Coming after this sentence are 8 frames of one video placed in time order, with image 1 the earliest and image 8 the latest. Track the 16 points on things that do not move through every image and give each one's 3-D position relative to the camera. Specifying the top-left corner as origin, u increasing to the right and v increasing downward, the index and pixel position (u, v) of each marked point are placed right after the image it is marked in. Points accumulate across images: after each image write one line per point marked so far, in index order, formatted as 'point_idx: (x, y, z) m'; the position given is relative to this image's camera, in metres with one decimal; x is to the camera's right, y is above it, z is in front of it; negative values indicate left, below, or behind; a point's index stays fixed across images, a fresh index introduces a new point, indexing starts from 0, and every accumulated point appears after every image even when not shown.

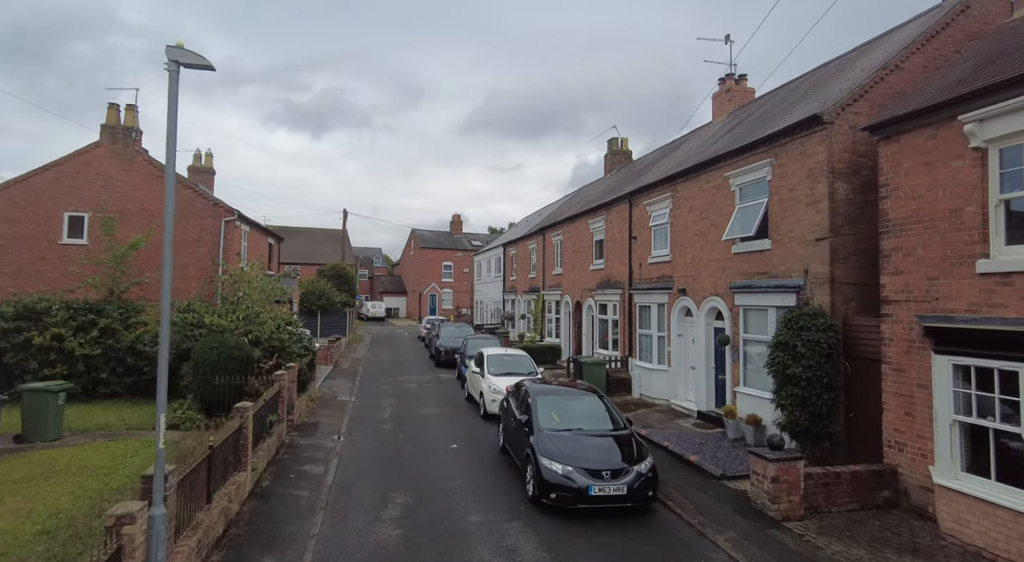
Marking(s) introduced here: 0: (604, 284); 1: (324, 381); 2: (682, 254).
0: (+2.8, -0.1, +17.1) m
1: (-5.8, -3.1, +17.2) m
2: (+4.0, +0.6, +13.0) m
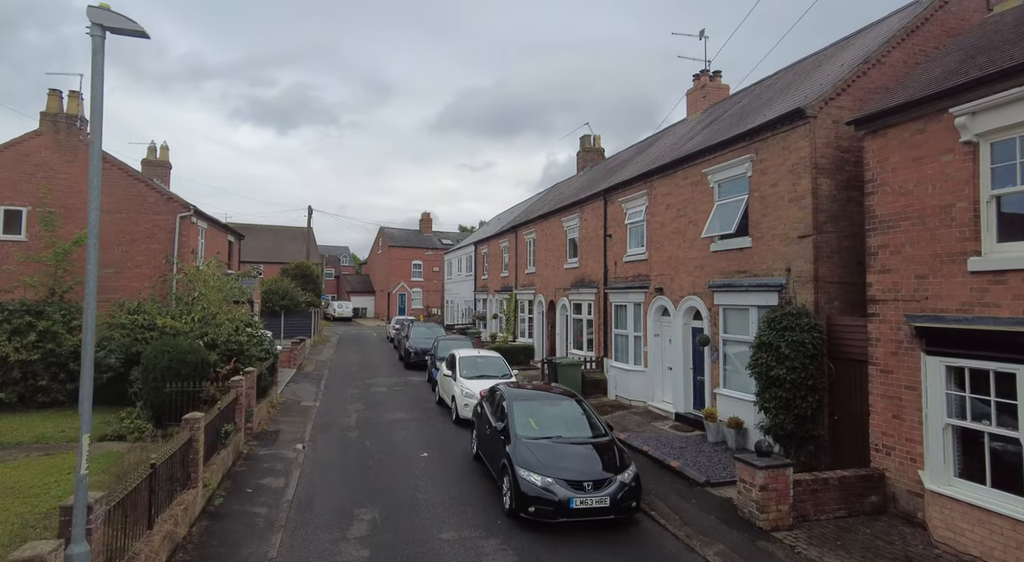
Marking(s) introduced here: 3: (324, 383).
0: (+2.0, -0.1, +16.8) m
1: (-6.6, -3.1, +16.4) m
2: (+3.3, +0.7, +12.7) m
3: (-5.9, -3.2, +17.6) m
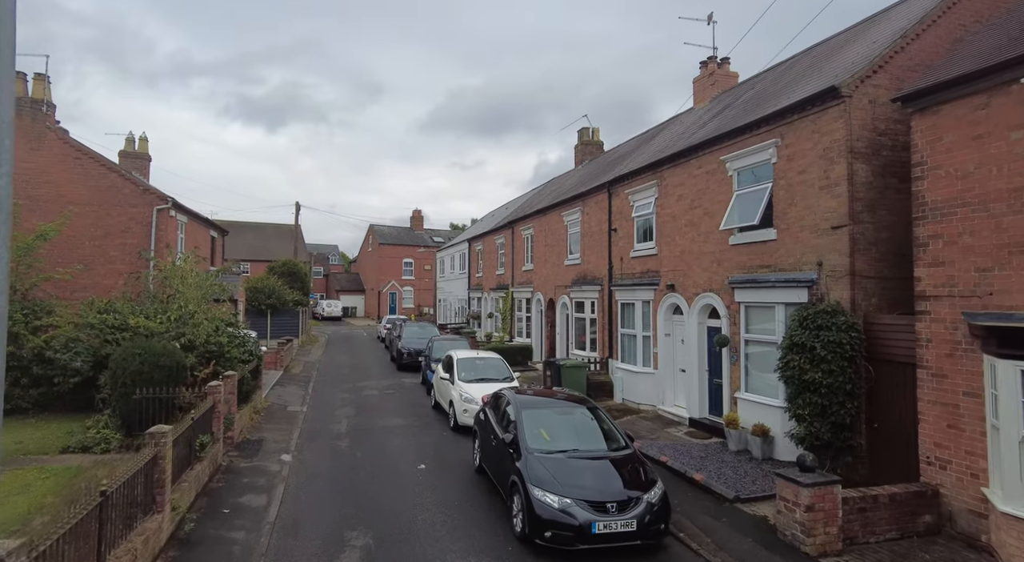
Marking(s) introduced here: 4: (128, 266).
0: (+2.0, 0.0, +16.0) m
1: (-6.7, -3.0, +15.5) m
2: (+3.4, +0.7, +12.0) m
3: (-6.0, -3.1, +16.7) m
4: (-10.2, +0.4, +14.8) m
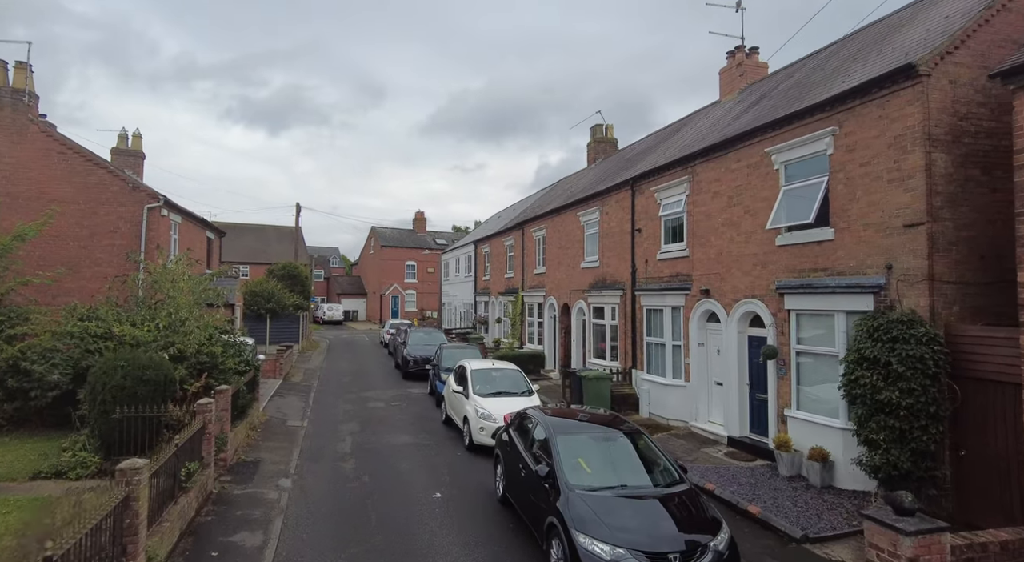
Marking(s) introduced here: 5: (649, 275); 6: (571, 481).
0: (+2.4, -0.1, +15.0) m
1: (-6.3, -3.1, +14.5) m
2: (+3.8, +0.6, +11.0) m
3: (-5.6, -3.2, +15.7) m
4: (-9.8, +0.3, +13.9) m
5: (+3.1, +0.1, +12.7) m
6: (+0.6, -2.1, +6.0) m
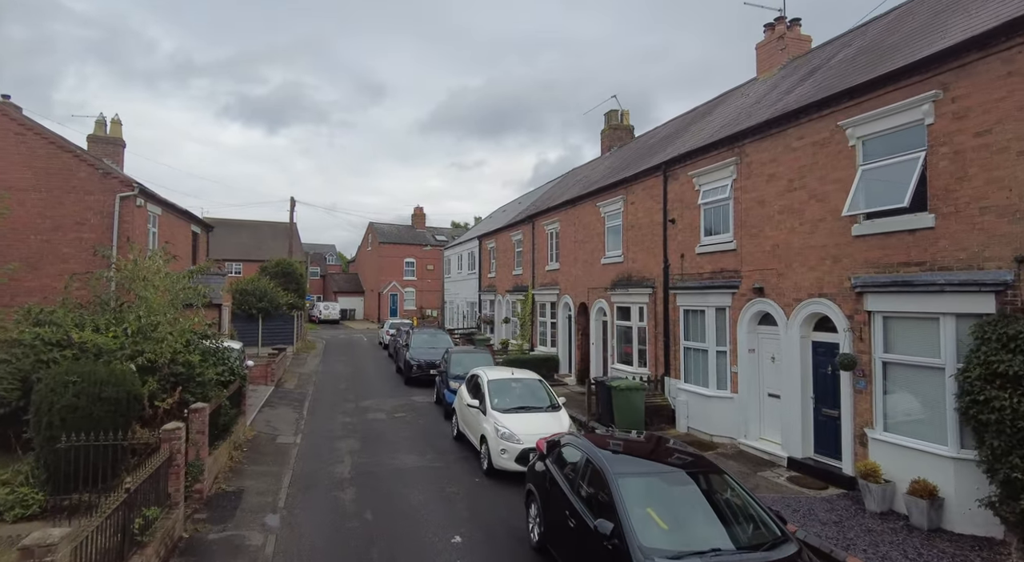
0: (+2.7, 0.0, +13.6) m
1: (-5.9, -3.0, +13.0) m
2: (+4.2, +0.7, +9.5) m
3: (-5.2, -3.2, +14.2) m
4: (-9.4, +0.3, +12.4) m
5: (+3.5, +0.2, +11.3) m
6: (+1.1, -2.1, +4.5) m
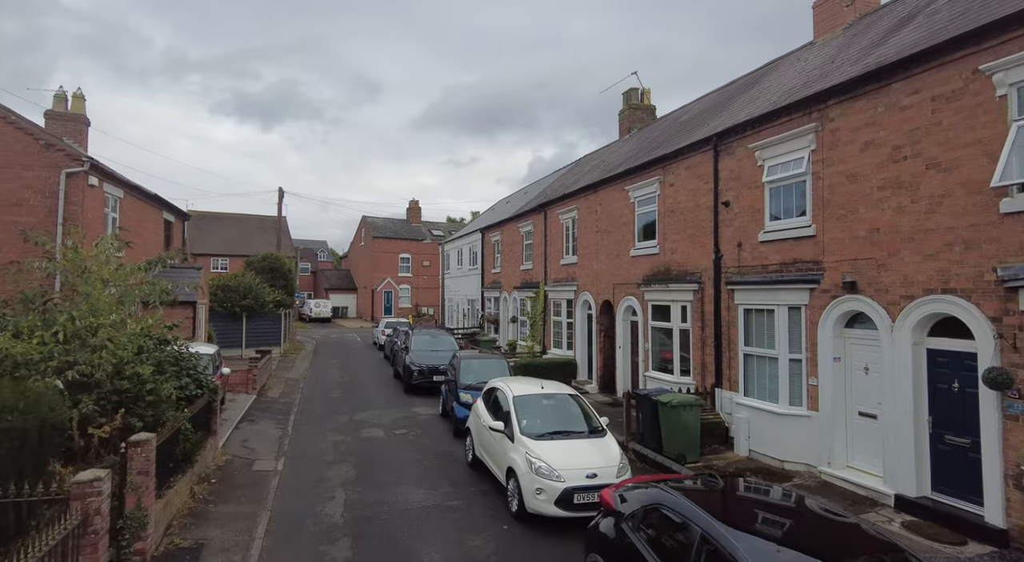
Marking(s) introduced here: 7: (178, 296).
0: (+3.1, +0.1, +11.7) m
1: (-5.5, -2.9, +11.1) m
2: (+4.6, +0.8, +7.7) m
3: (-4.8, -3.1, +12.3) m
4: (-9.0, +0.5, +10.4) m
5: (+4.0, +0.3, +9.5) m
6: (+1.6, -2.0, +2.7) m
7: (-8.3, -0.4, +14.0) m
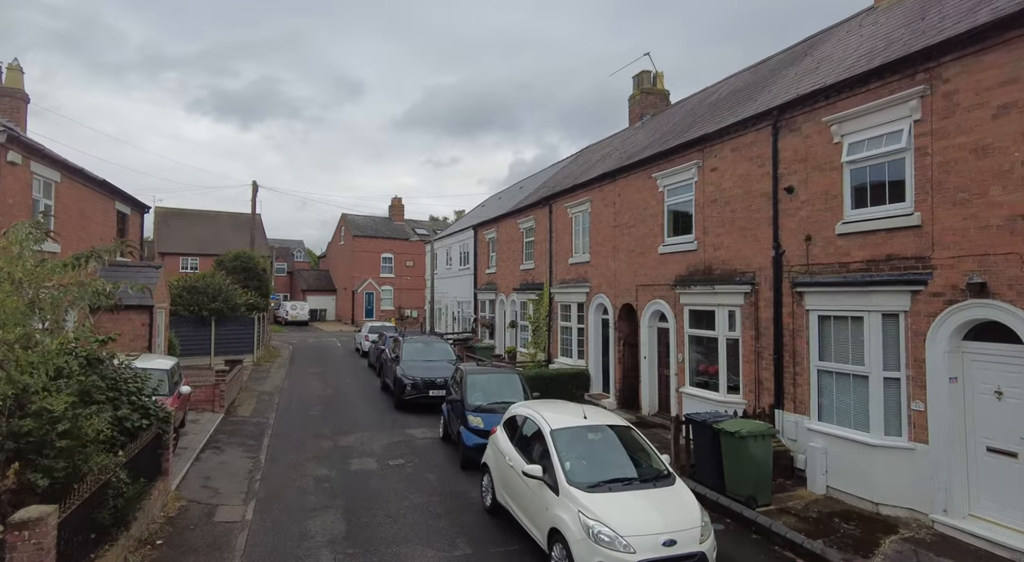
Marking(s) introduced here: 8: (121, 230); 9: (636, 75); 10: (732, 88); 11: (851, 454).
0: (+3.4, +0.1, +10.1) m
1: (-5.2, -2.9, +9.1) m
2: (+5.0, +0.8, +6.1) m
3: (-4.5, -3.1, +10.3) m
4: (-8.7, +0.5, +8.3) m
5: (+4.3, +0.3, +7.9) m
6: (+2.2, -2.0, +1.0) m
7: (-8.1, -0.4, +11.9) m
8: (-10.2, +1.3, +14.6) m
9: (+3.9, +6.4, +17.3) m
10: (+5.0, +4.3, +12.7) m
11: (+4.4, -2.2, +7.2) m
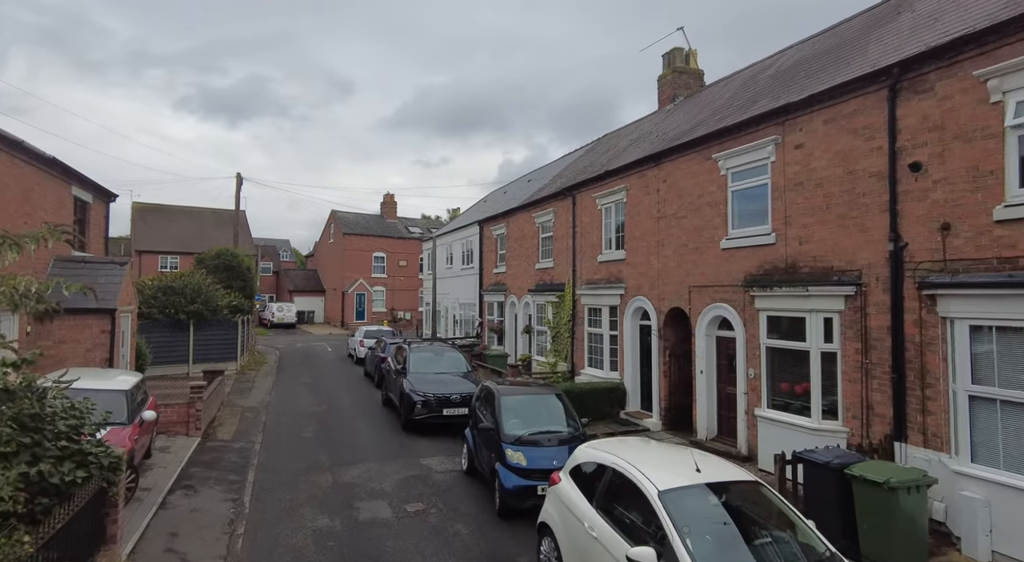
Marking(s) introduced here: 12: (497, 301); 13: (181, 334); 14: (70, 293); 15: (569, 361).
0: (+4.0, +0.1, +8.3) m
1: (-4.5, -2.9, +7.1) m
2: (+5.8, +0.8, +4.4) m
3: (-3.9, -3.1, +8.4) m
4: (-8.0, +0.5, +6.2) m
5: (+5.0, +0.3, +6.1) m
6: (+3.0, -2.0, -0.8) m
7: (-7.5, -0.4, +9.9) m
8: (-9.7, +1.3, +12.6) m
9: (+4.4, +6.4, +15.6) m
10: (+5.6, +4.3, +11.0) m
11: (+5.0, -2.2, +5.4) m
12: (-0.5, -0.7, +19.4) m
13: (-10.9, -1.7, +18.4) m
14: (-5.0, -0.1, +6.0) m
15: (+1.5, -2.0, +14.3) m
